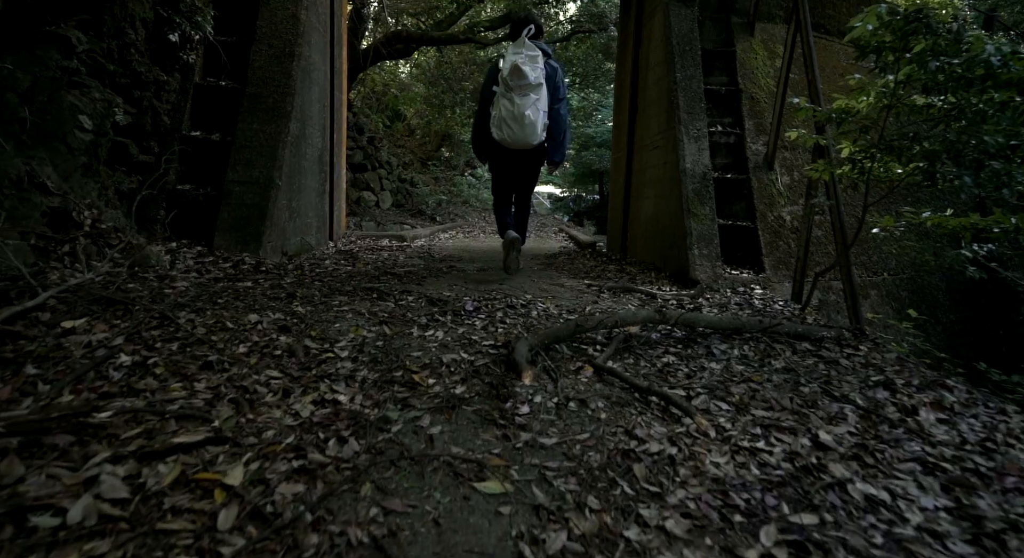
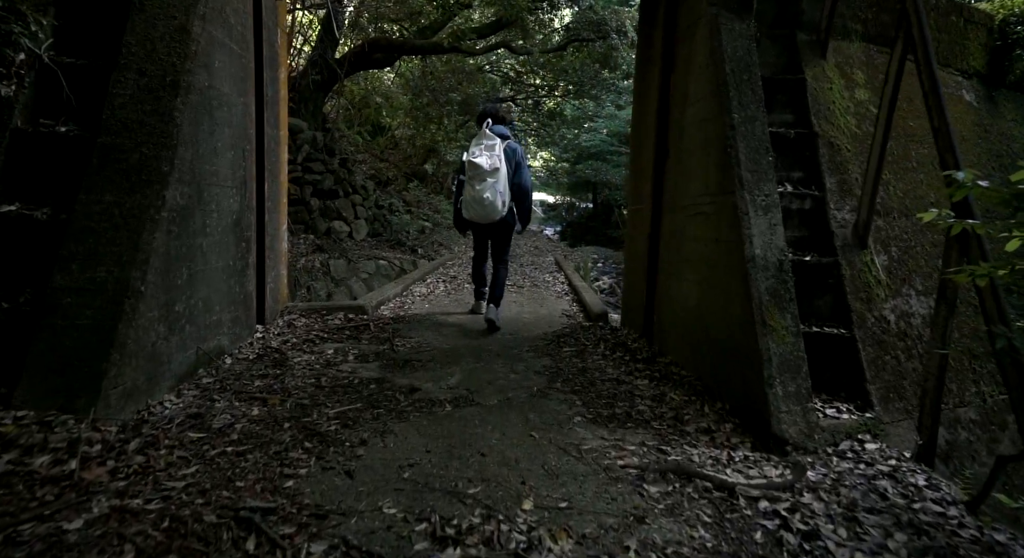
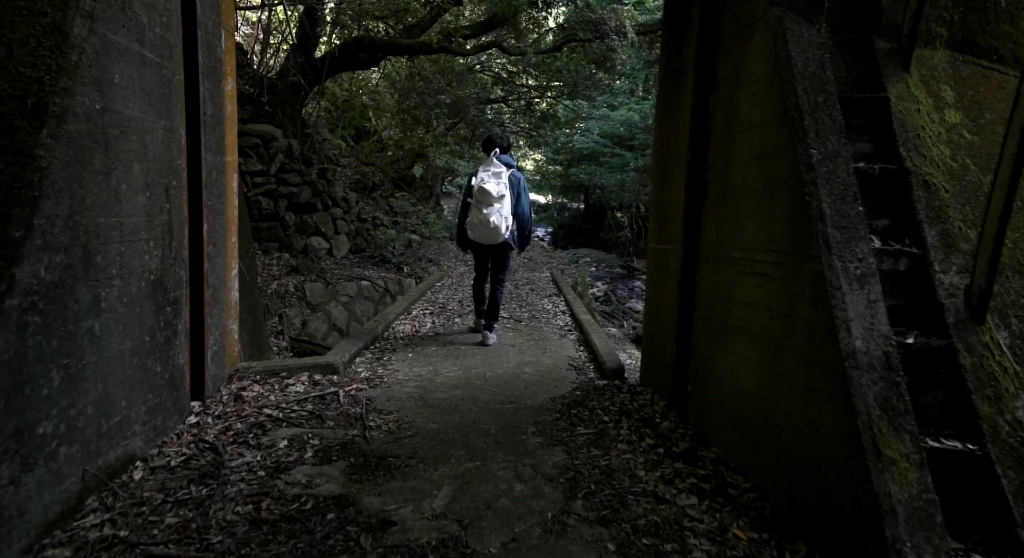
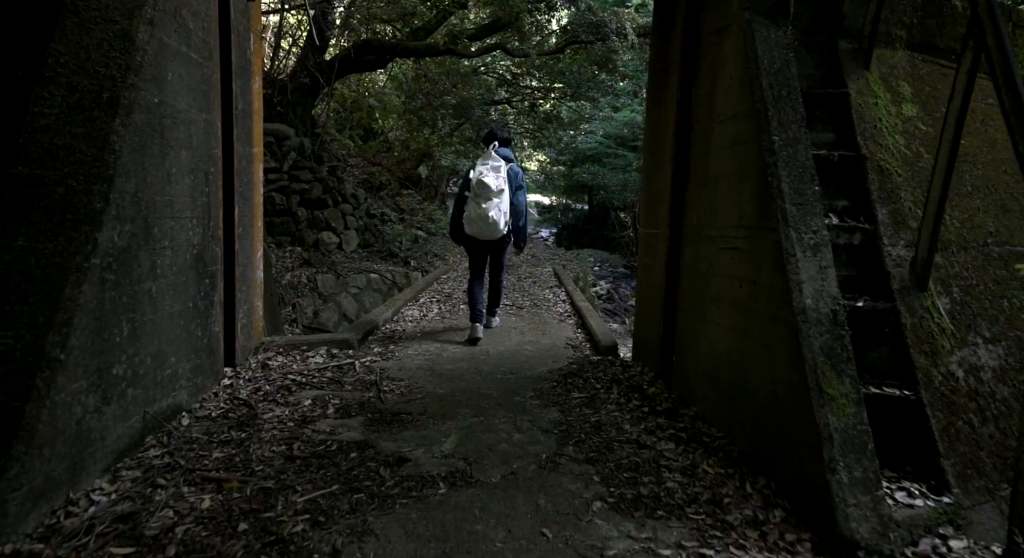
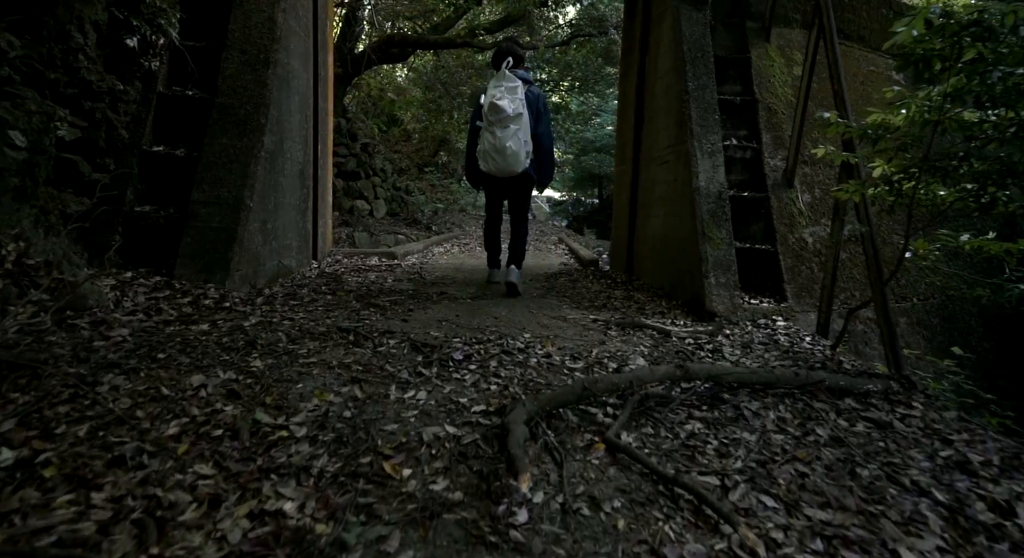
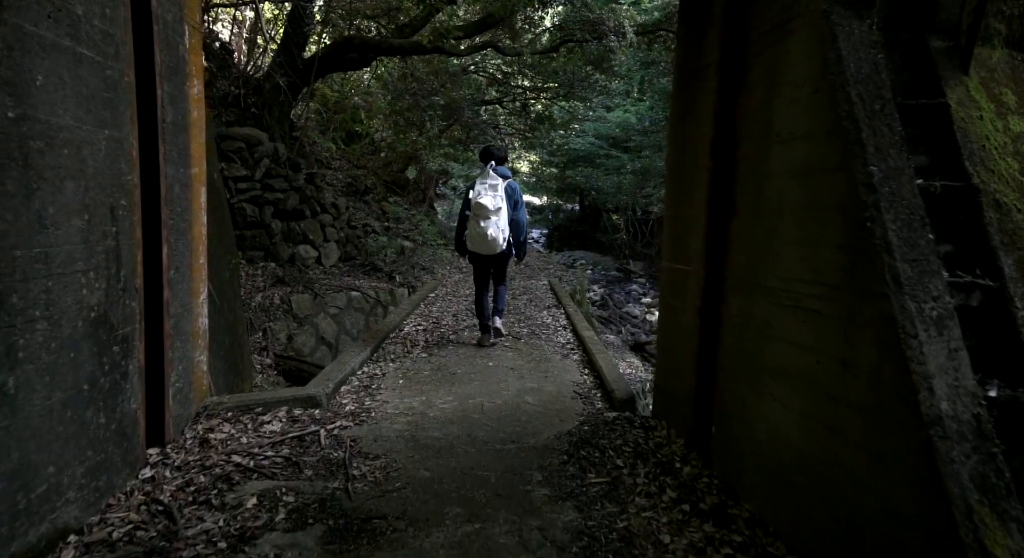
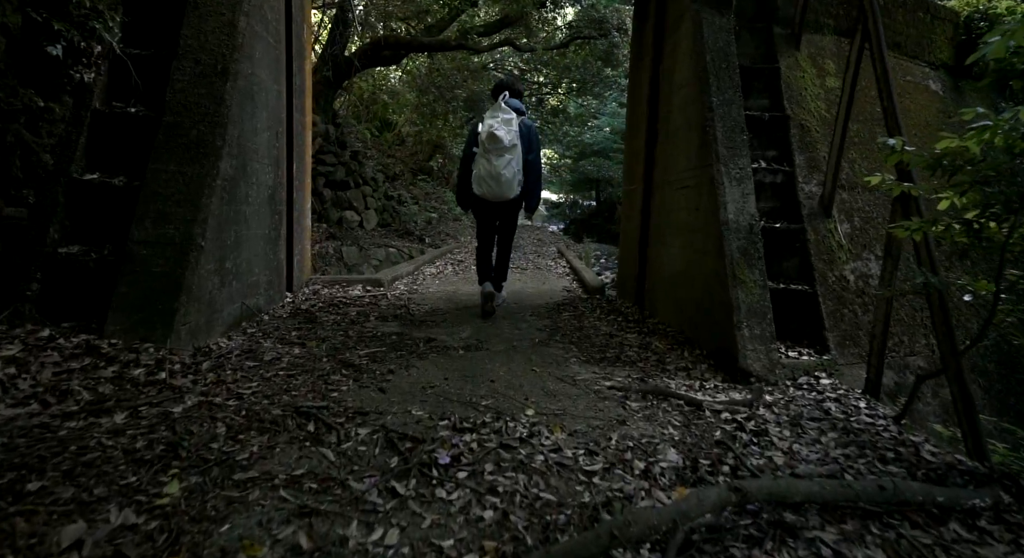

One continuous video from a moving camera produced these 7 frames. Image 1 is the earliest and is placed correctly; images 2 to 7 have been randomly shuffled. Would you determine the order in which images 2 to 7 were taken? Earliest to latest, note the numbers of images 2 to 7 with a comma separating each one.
5, 7, 2, 4, 3, 6
